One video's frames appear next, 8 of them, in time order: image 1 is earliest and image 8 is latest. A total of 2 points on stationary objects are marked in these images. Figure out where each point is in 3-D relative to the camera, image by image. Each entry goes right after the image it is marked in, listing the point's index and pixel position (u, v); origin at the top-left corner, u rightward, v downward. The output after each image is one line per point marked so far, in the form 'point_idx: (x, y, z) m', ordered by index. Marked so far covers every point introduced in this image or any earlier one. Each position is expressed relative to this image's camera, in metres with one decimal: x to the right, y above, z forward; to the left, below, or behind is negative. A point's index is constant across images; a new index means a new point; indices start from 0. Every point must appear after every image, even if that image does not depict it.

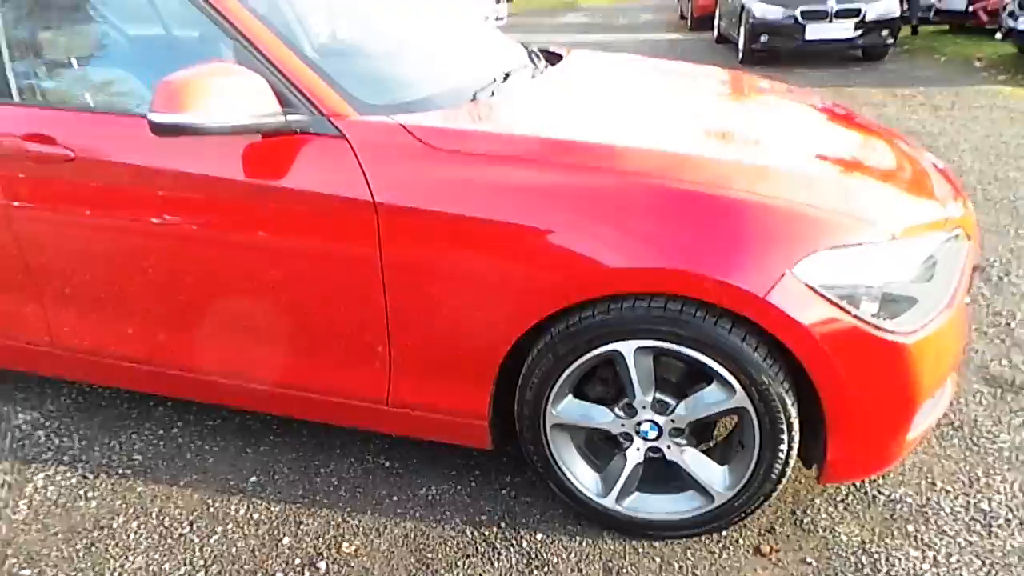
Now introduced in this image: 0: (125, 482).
0: (-1.3, -0.6, +2.4) m
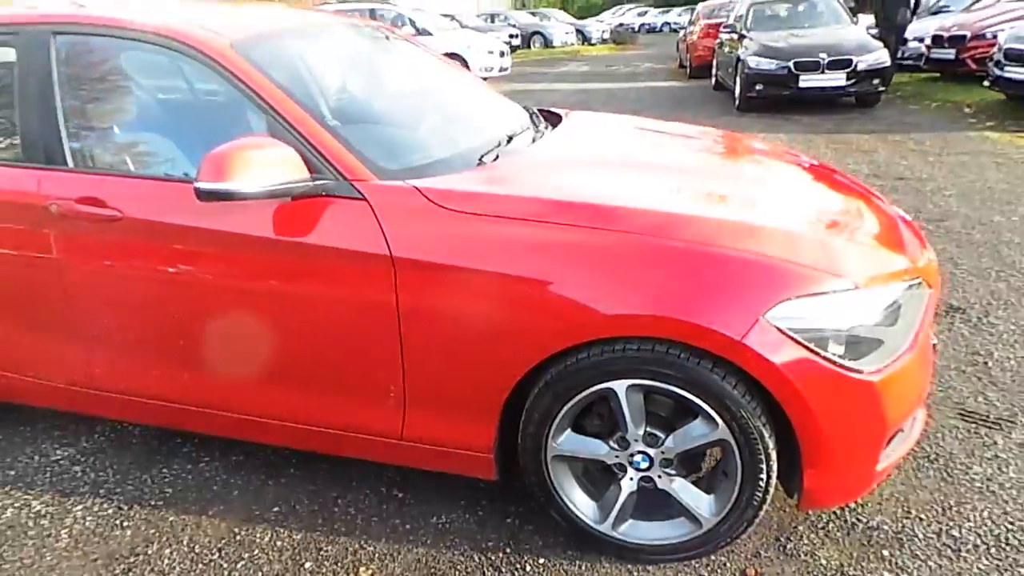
0: (-1.3, -0.8, +2.5) m
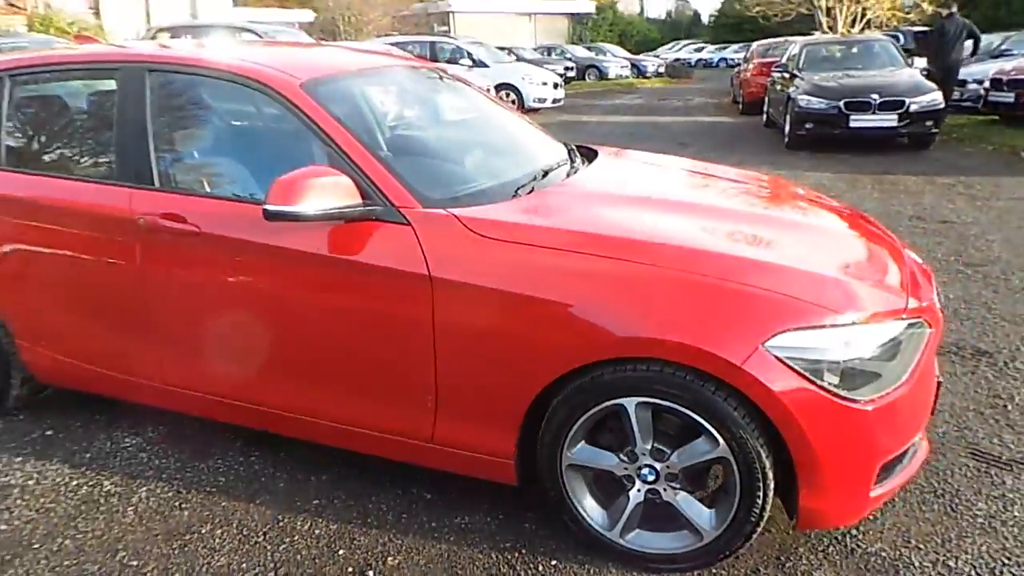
0: (-1.2, -0.8, +2.8) m
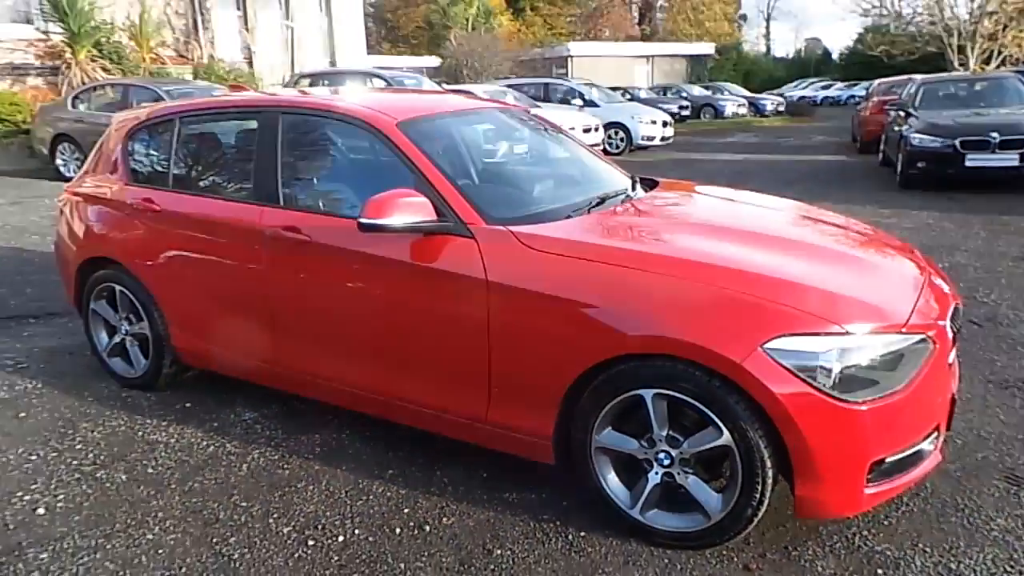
0: (-1.0, -0.8, +3.4) m
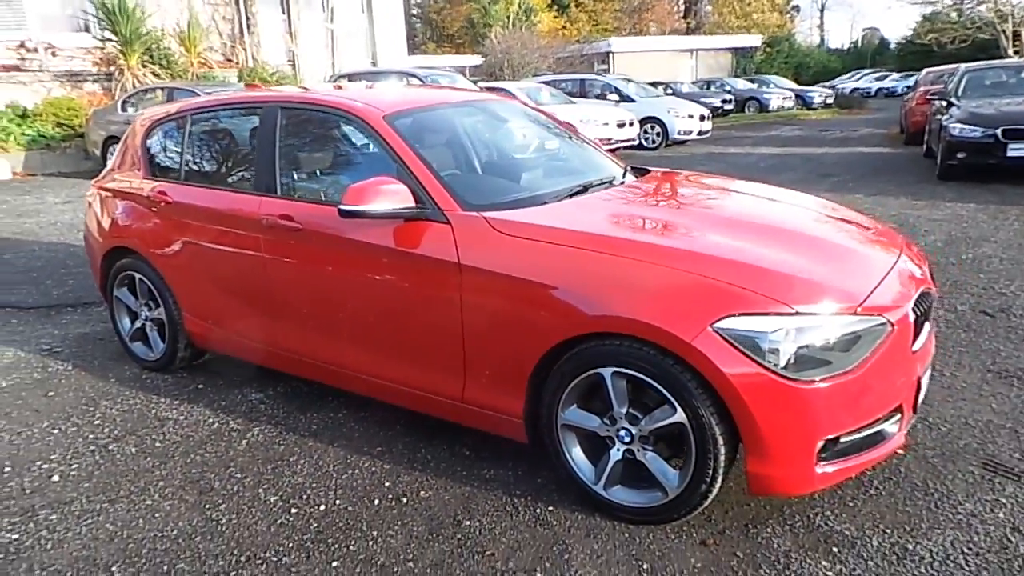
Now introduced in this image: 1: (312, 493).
0: (-1.1, -0.8, +3.6) m
1: (-0.9, -0.9, +3.1) m
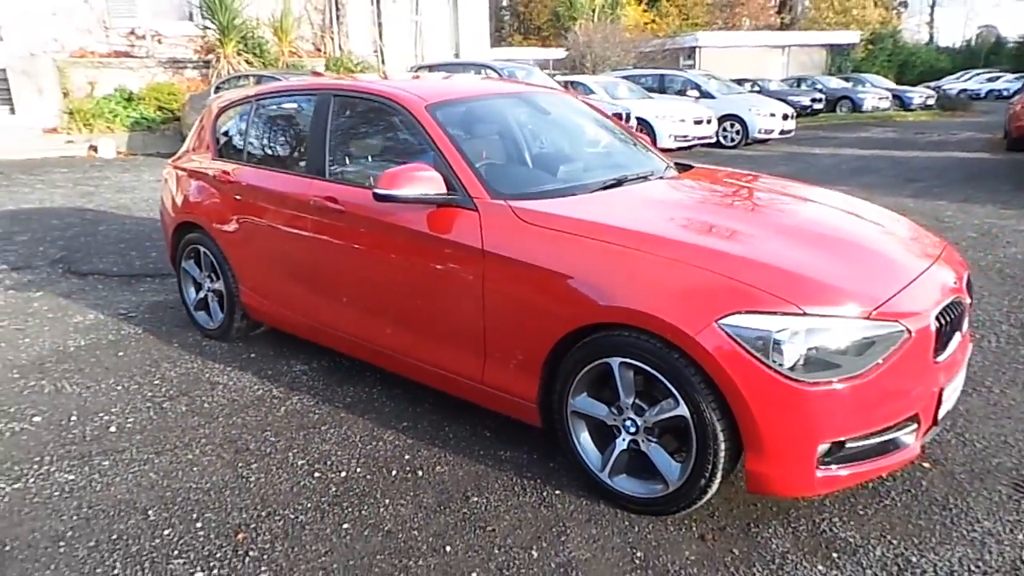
0: (-0.9, -0.6, +3.8) m
1: (-0.8, -0.8, +3.3) m
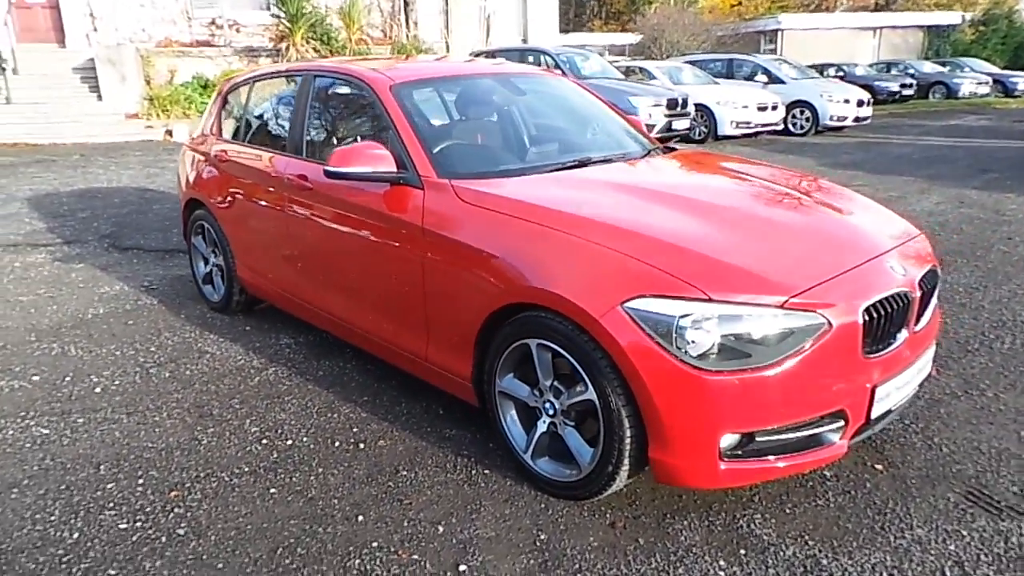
0: (-1.1, -0.5, +3.9) m
1: (-1.1, -0.7, +3.4) m
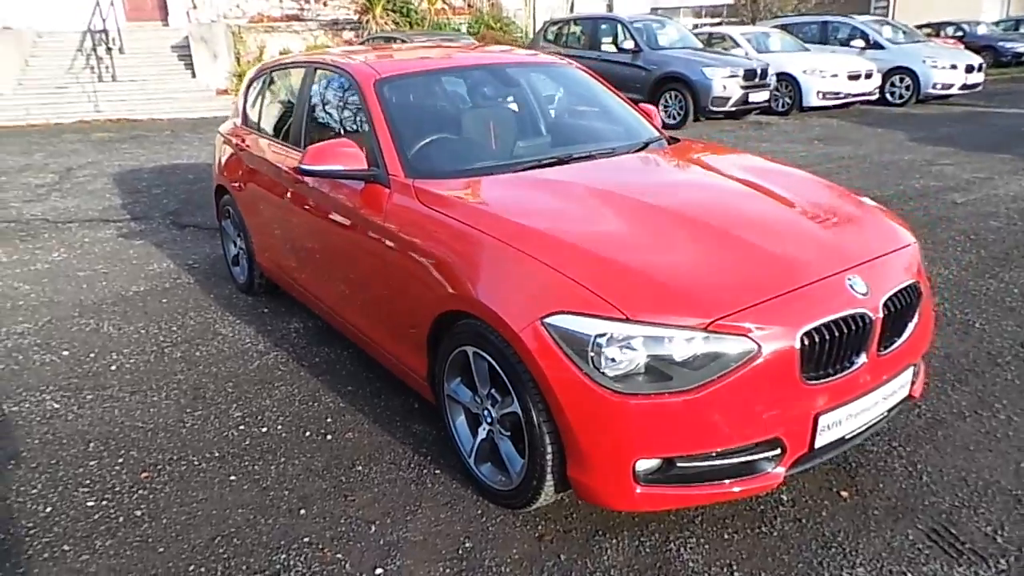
0: (-1.2, -0.5, +4.1) m
1: (-1.2, -0.6, +3.6) m
